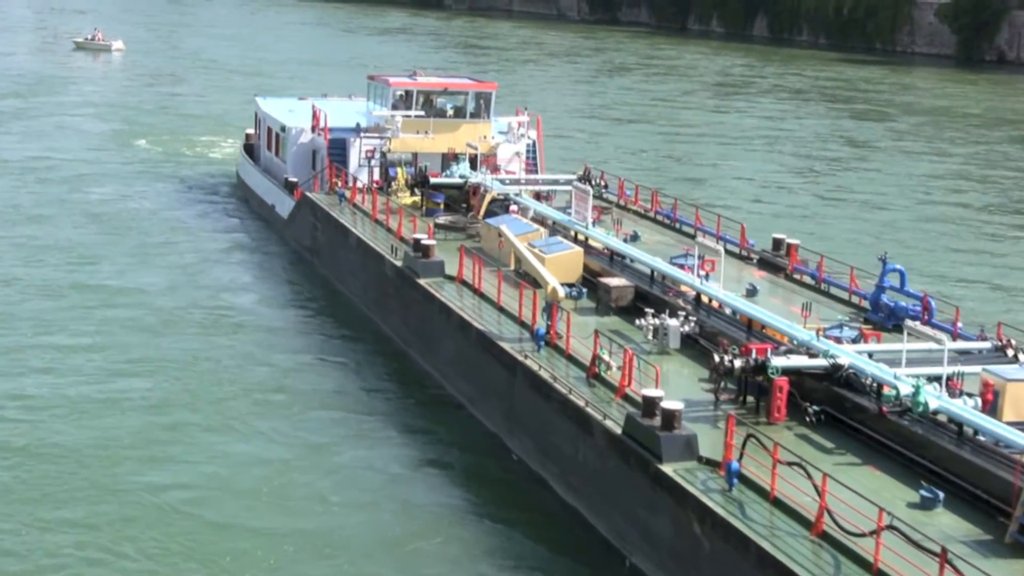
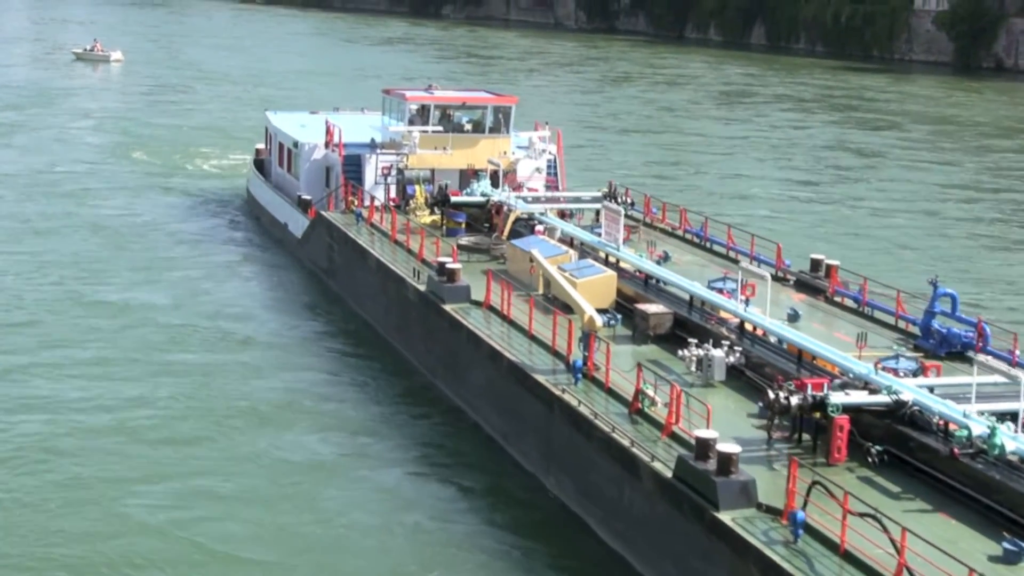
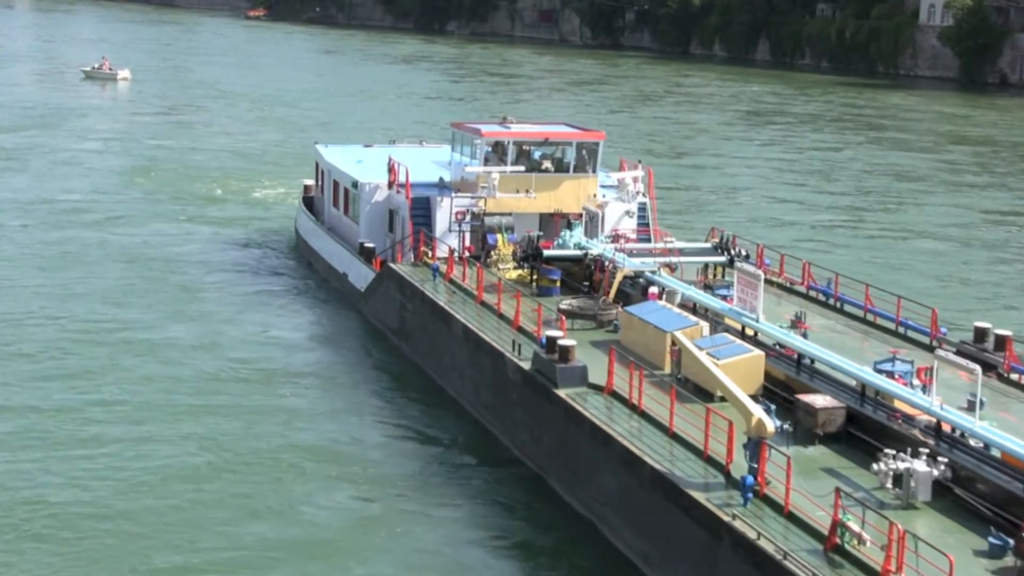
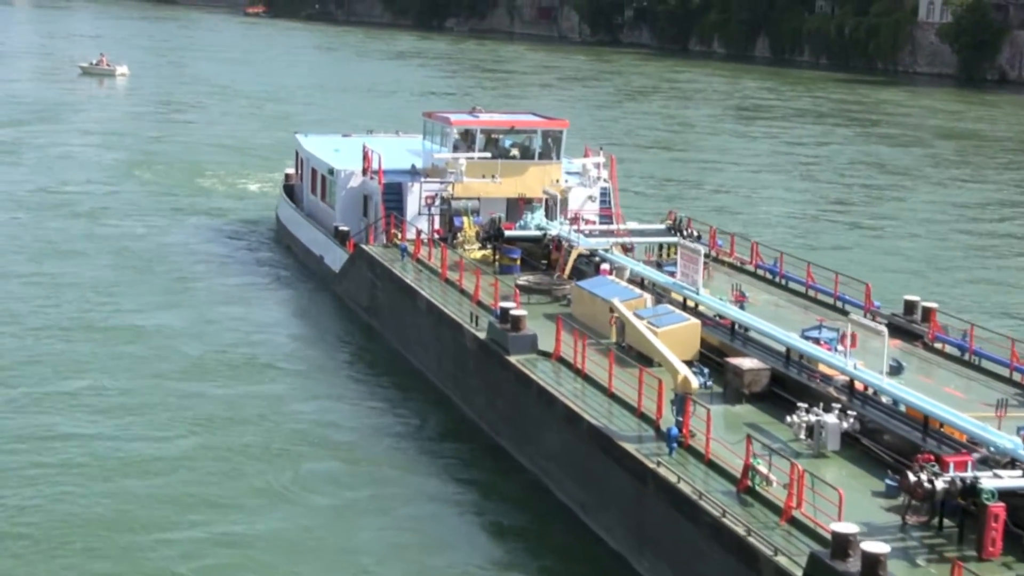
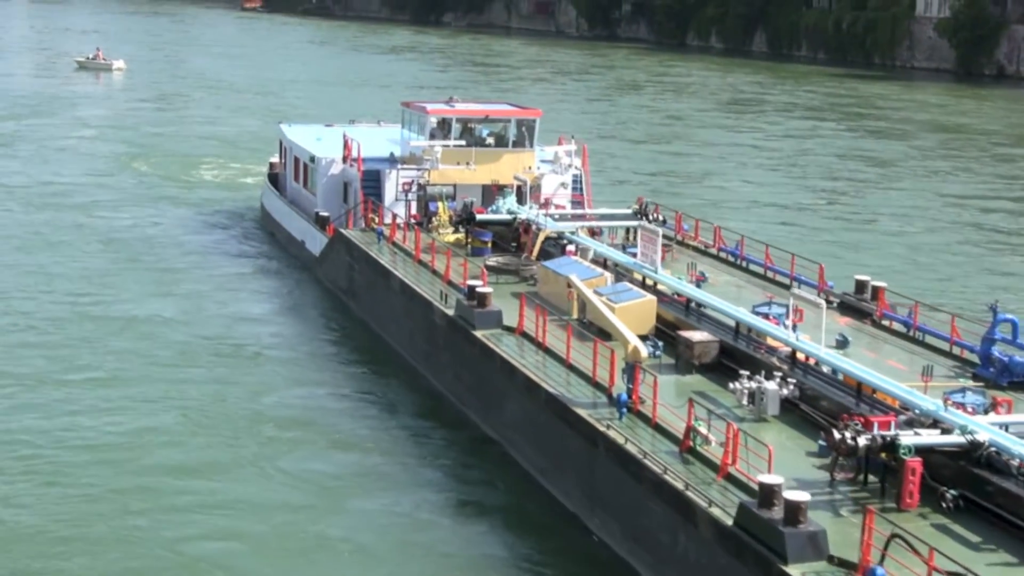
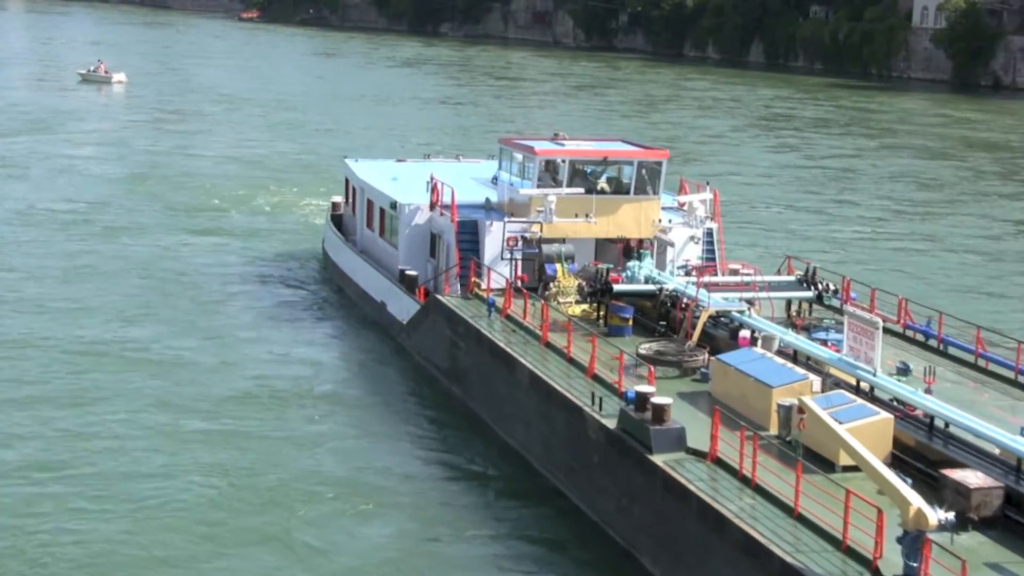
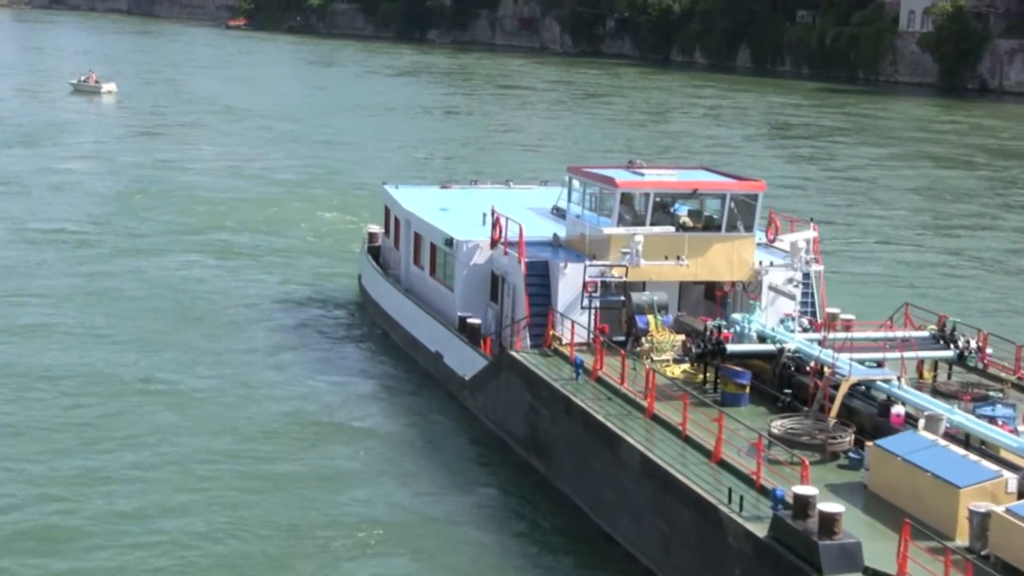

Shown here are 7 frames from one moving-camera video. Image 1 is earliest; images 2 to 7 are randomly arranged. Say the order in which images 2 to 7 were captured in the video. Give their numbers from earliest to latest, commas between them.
2, 5, 4, 3, 6, 7
